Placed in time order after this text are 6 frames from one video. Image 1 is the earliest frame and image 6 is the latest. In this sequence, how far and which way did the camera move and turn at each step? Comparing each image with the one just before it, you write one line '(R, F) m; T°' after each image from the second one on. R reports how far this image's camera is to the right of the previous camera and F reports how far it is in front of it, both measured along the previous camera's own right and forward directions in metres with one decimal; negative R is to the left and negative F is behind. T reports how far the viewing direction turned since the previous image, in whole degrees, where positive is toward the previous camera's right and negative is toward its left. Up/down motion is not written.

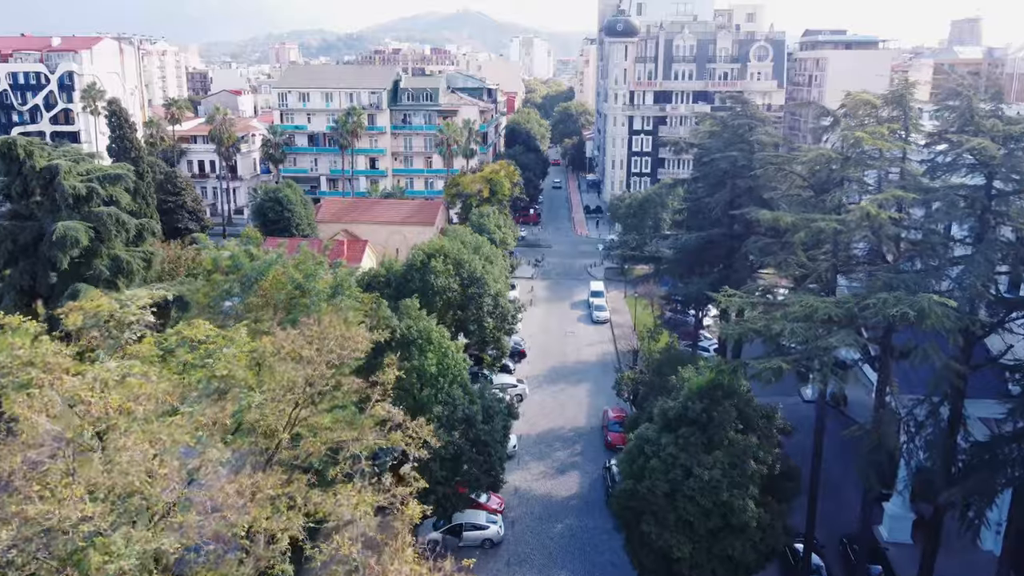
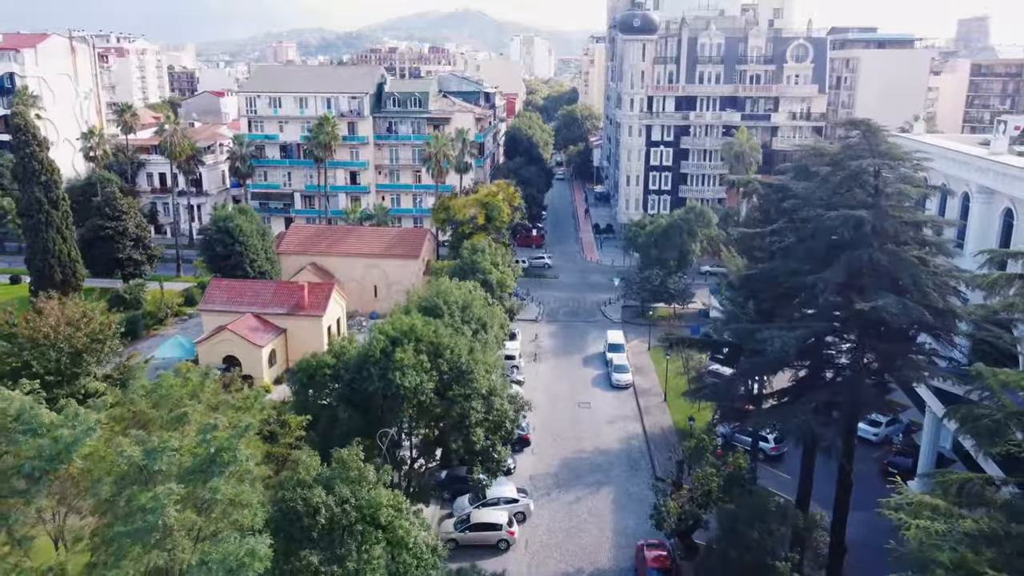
(0.0, +11.2) m; 0°
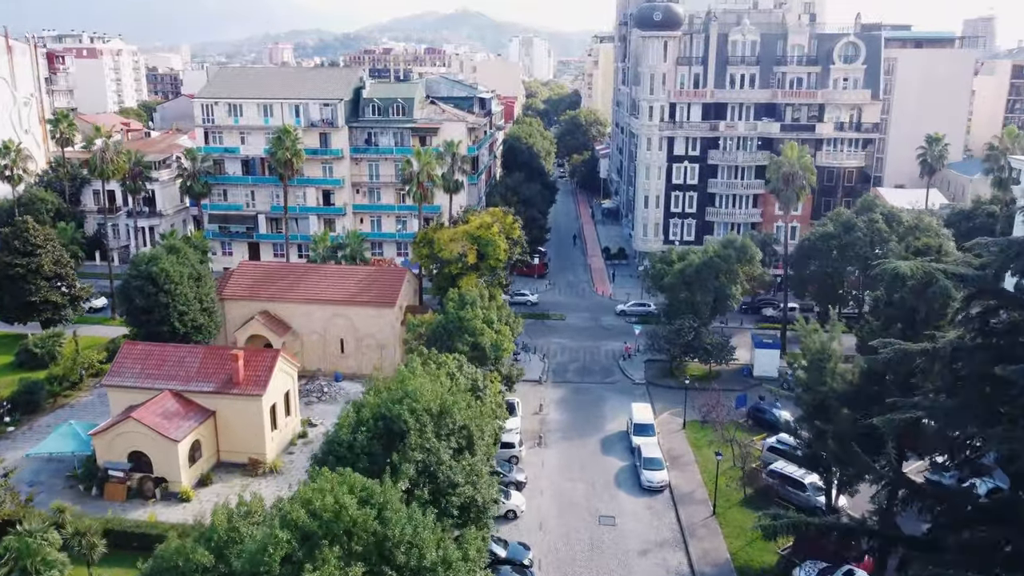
(0.0, +11.1) m; 0°
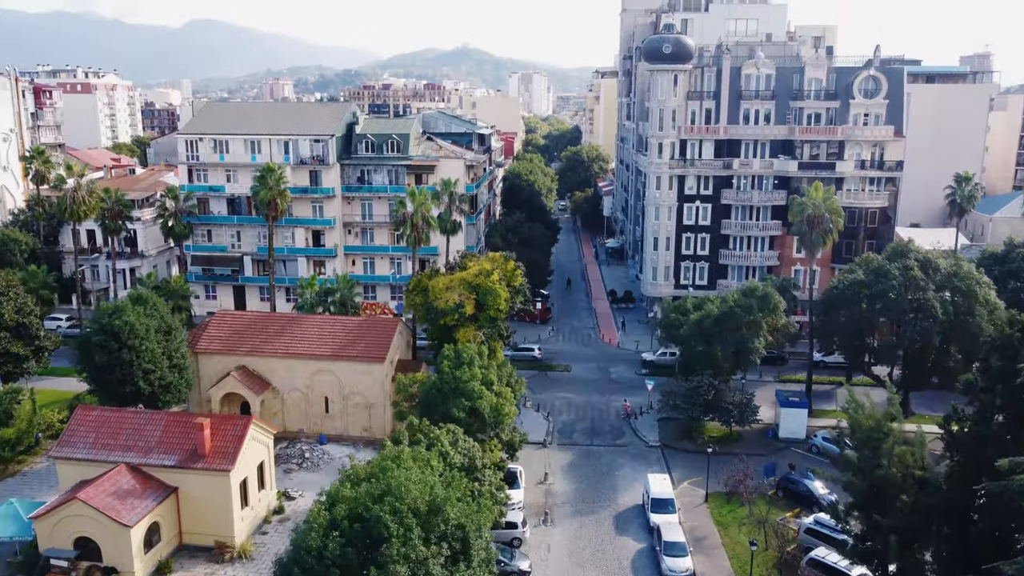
(-0.1, +4.1) m; 0°
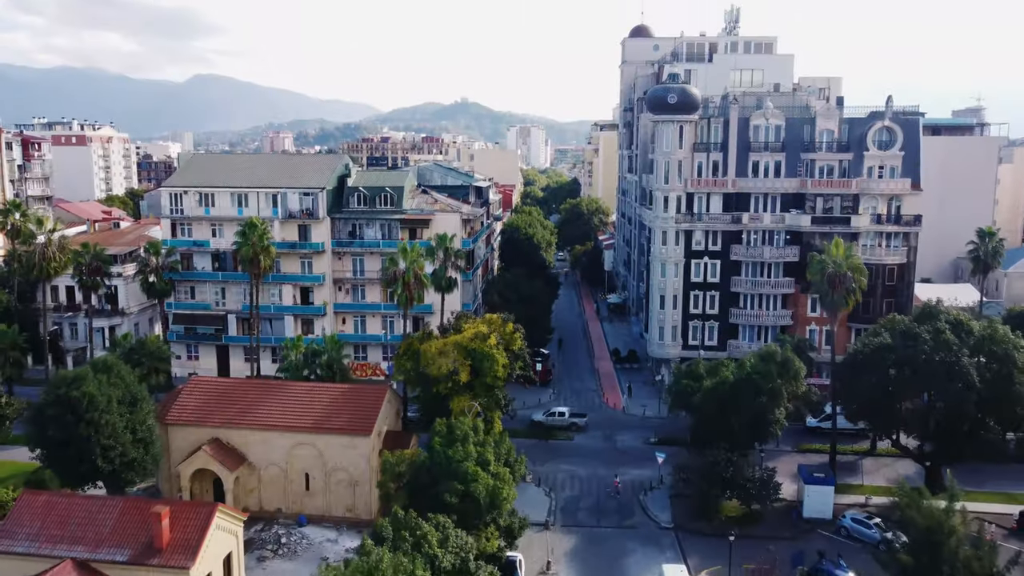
(0.0, +3.3) m; 0°
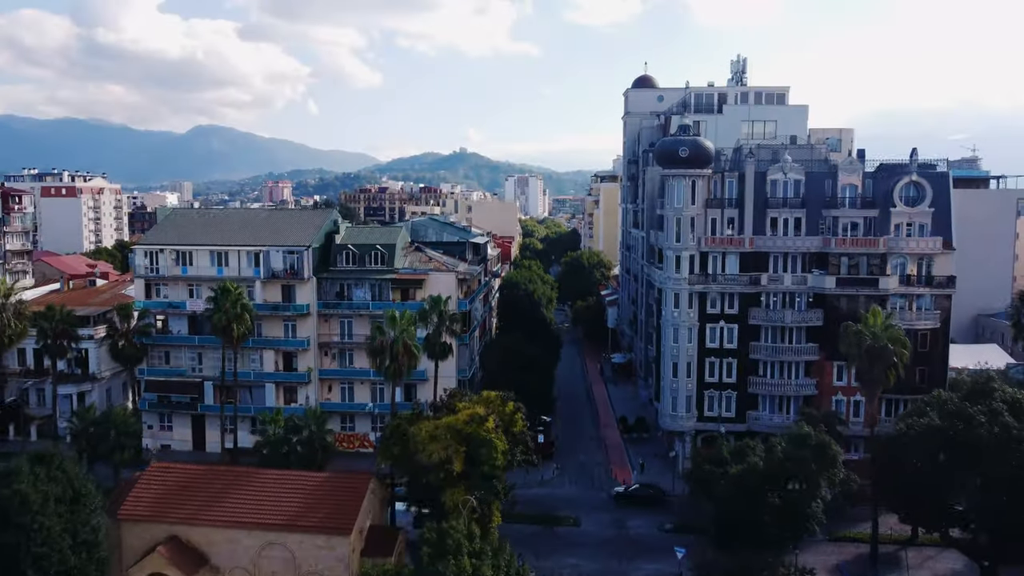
(-0.1, +4.4) m; 0°
